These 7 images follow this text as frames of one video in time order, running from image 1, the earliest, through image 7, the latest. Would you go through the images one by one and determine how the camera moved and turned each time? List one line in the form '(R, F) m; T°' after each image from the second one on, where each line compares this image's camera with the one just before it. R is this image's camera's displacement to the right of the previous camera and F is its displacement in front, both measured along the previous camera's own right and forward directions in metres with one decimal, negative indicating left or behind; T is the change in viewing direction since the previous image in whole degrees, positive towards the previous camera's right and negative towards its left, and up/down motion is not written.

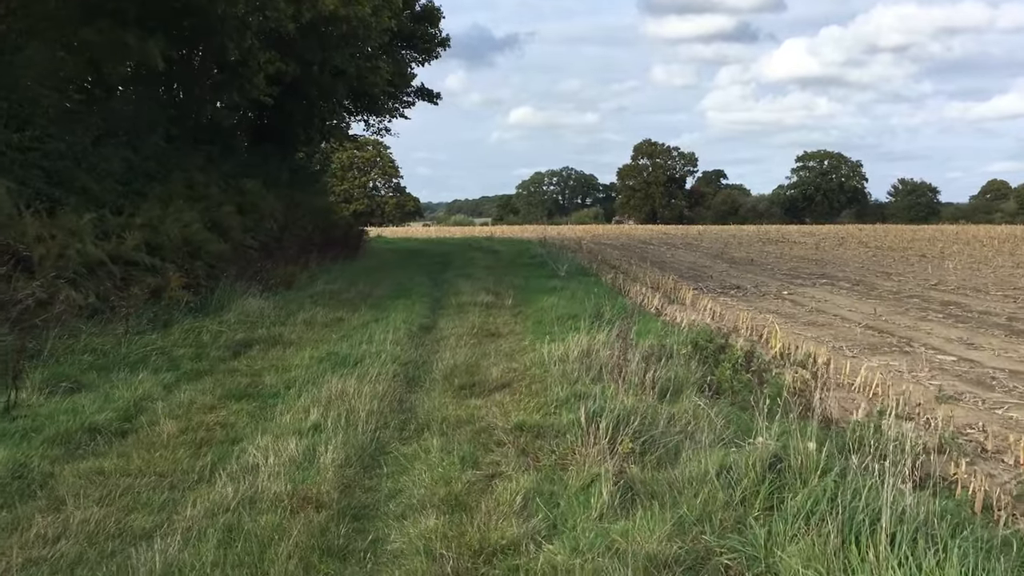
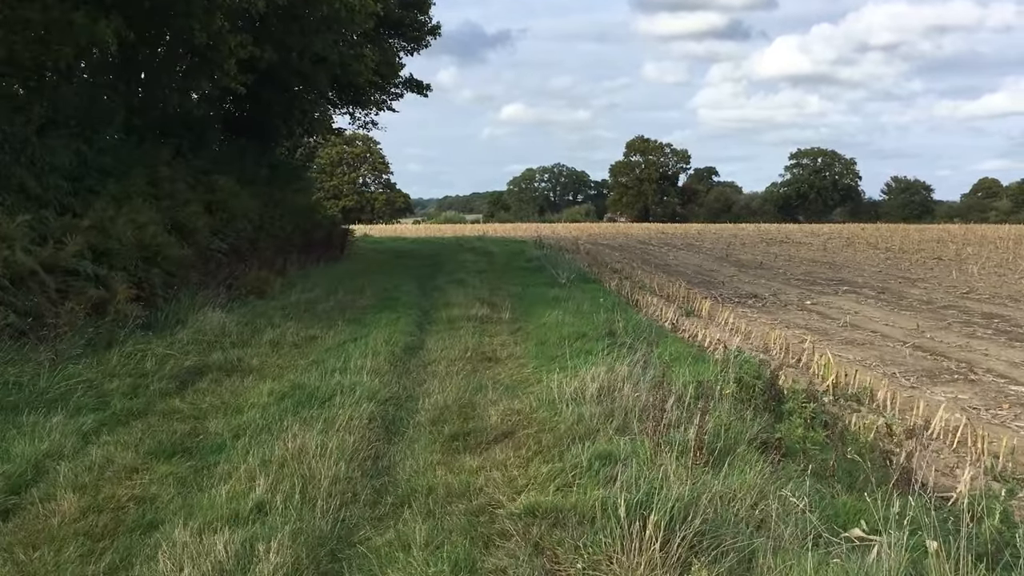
(-0.1, +1.4) m; +1°
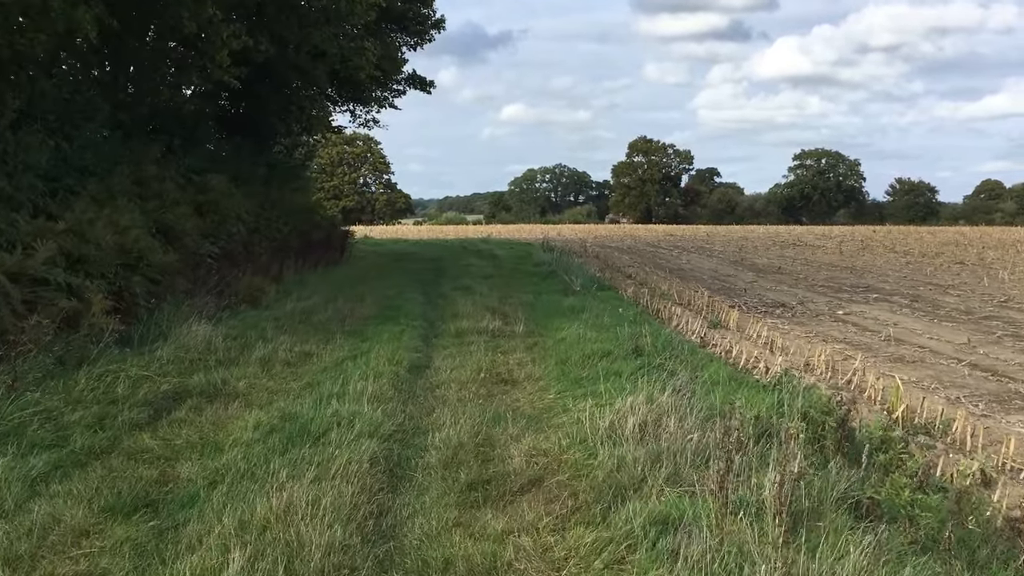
(-0.1, +0.9) m; 0°
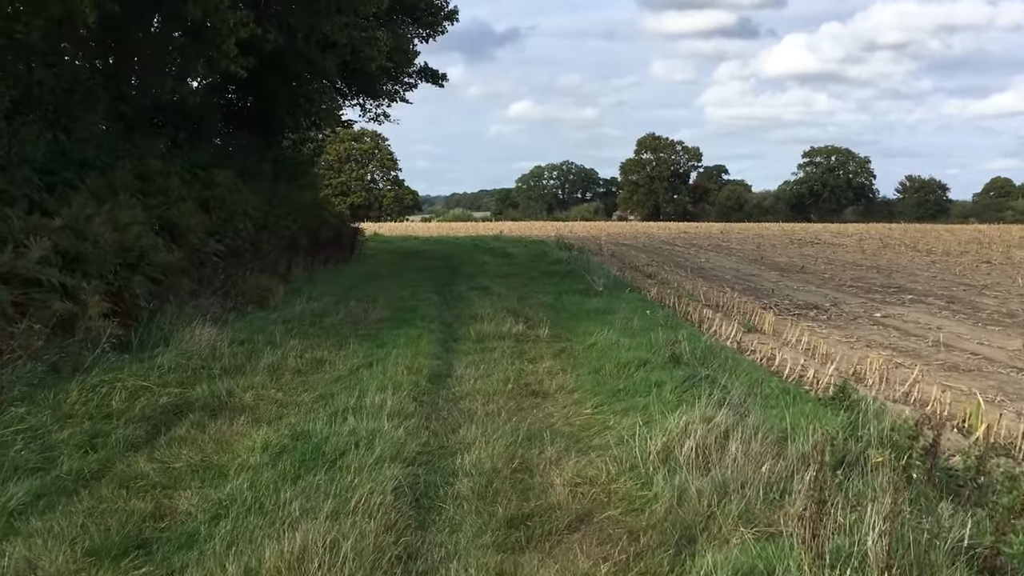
(-0.2, +0.6) m; 0°
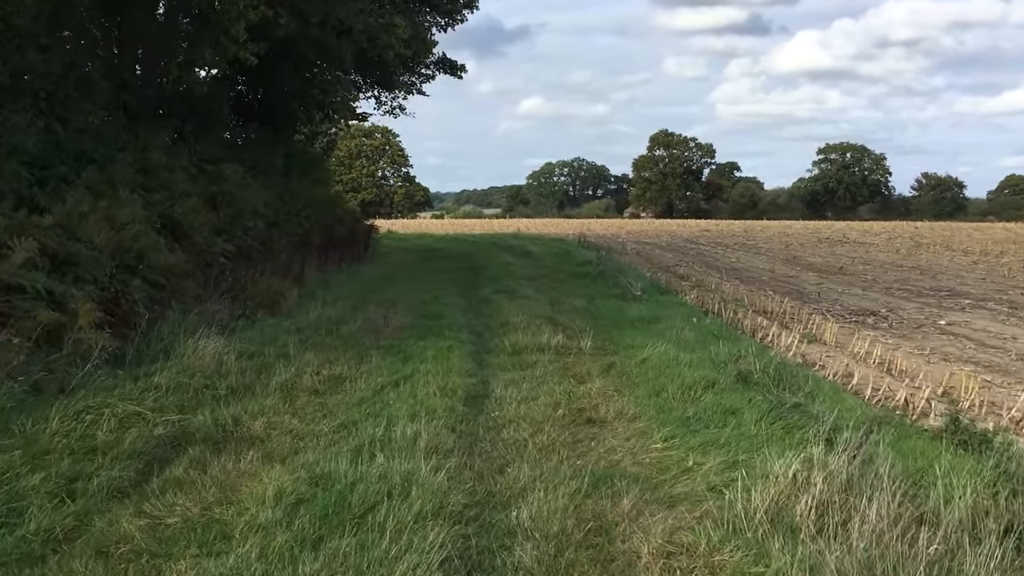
(-0.3, +0.9) m; -1°
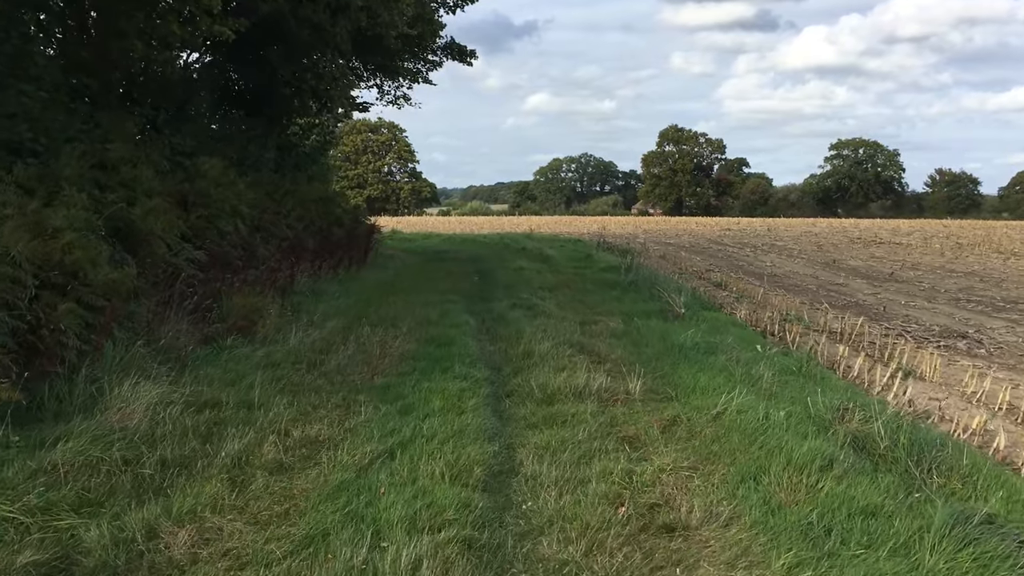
(-0.2, +1.8) m; 0°
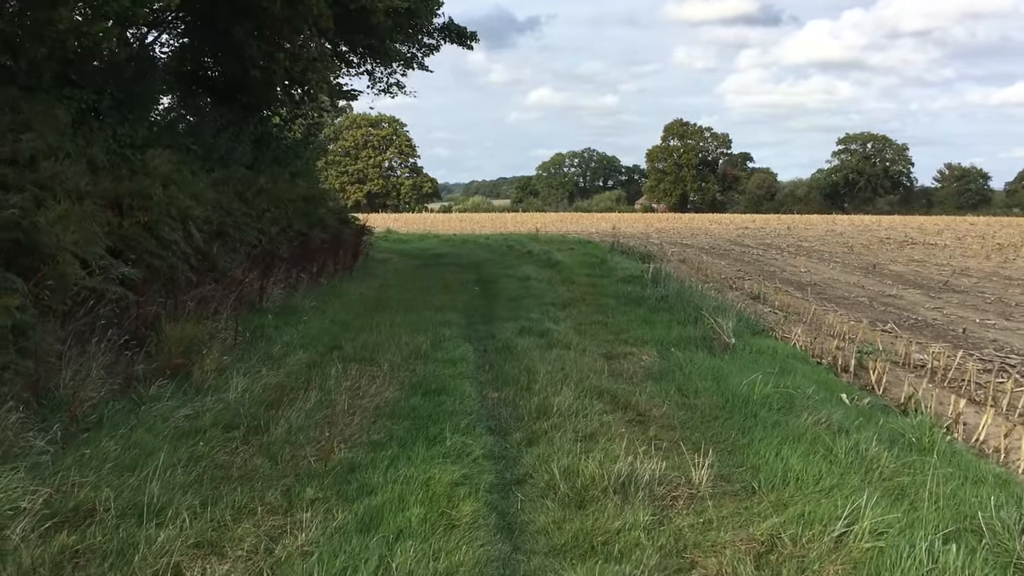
(-0.1, +1.9) m; 0°
